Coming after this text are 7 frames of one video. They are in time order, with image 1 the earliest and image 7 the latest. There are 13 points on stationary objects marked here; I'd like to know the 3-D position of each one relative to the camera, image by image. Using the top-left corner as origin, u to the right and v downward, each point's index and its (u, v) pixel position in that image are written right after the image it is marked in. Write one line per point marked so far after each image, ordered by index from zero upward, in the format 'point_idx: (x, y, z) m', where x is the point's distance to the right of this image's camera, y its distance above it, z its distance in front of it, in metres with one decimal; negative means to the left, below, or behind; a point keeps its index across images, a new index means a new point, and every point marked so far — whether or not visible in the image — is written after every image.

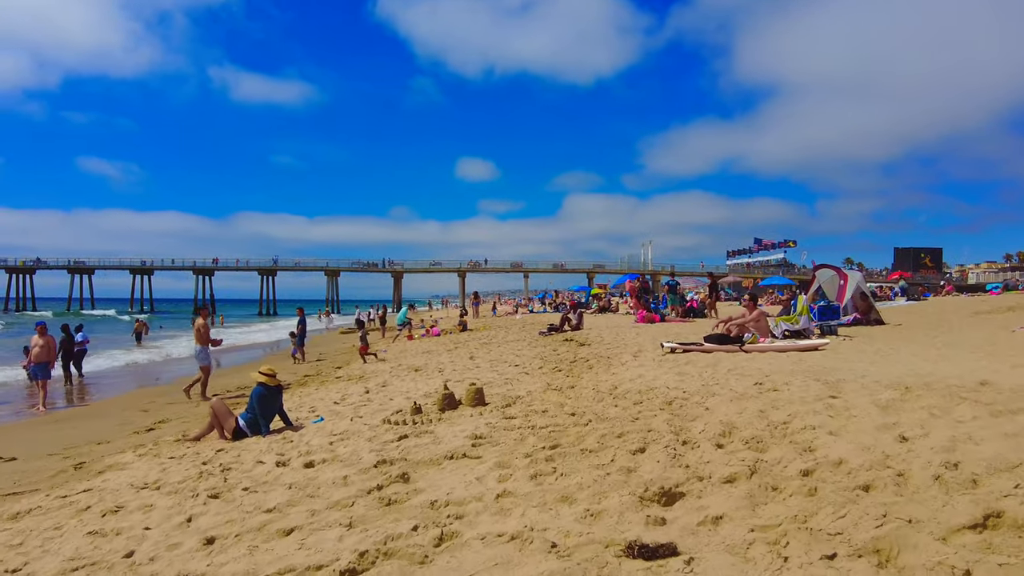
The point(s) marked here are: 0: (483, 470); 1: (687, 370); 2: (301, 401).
0: (-0.1, -0.9, +3.5) m
1: (+1.5, -0.7, +6.2) m
2: (-2.6, -1.4, +8.7) m
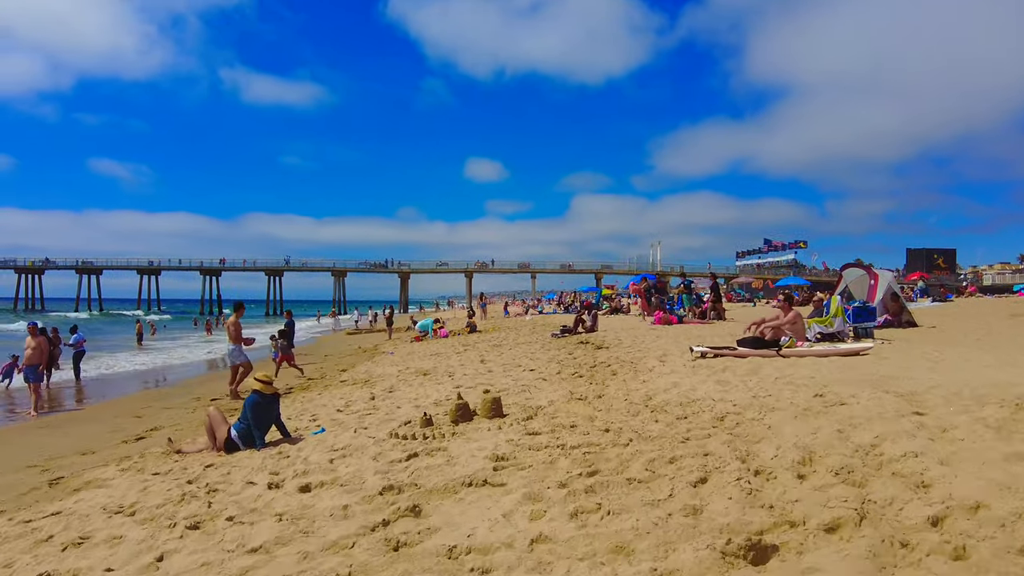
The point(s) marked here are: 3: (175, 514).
0: (0.0, -0.9, +2.9) m
1: (+1.7, -0.7, +5.6) m
2: (-2.4, -1.4, +8.1) m
3: (-1.8, -1.2, +3.8) m
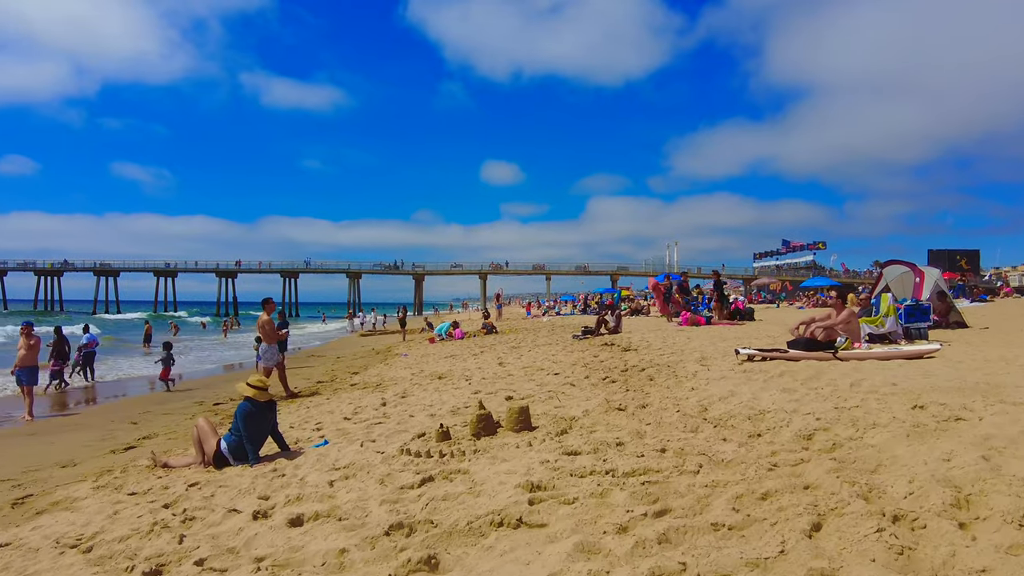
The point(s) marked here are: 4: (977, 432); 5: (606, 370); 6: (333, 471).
0: (+0.1, -0.8, +2.2) m
1: (+1.9, -0.7, +4.8) m
2: (-2.1, -1.3, +7.4) m
3: (-1.7, -1.2, +3.1) m
4: (+1.9, -0.6, +2.9) m
5: (+1.0, -0.9, +7.8) m
6: (-1.1, -1.1, +4.2) m
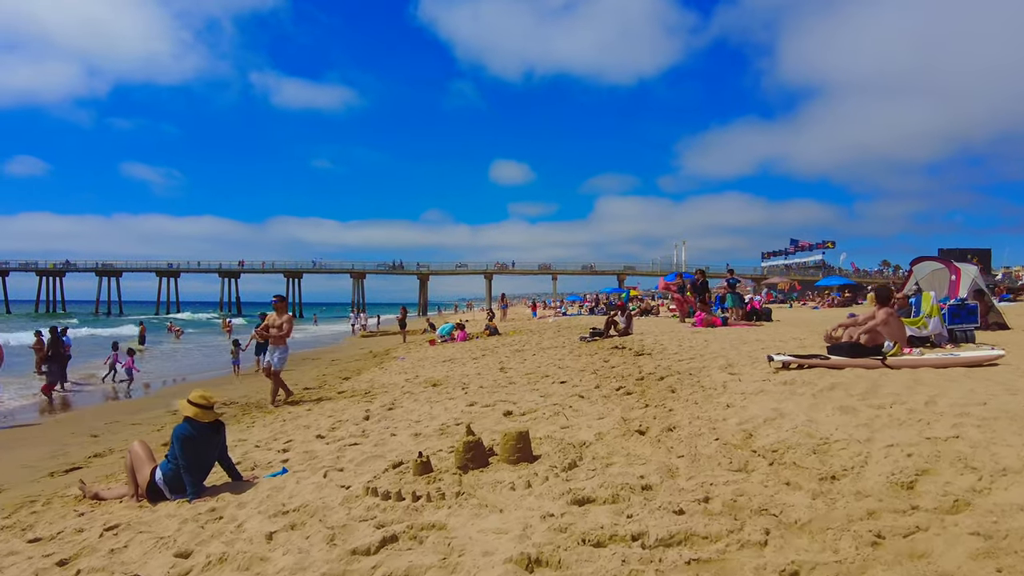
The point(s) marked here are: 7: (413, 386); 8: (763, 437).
0: (+0.1, -0.8, +1.3) m
1: (+1.9, -0.7, +3.9) m
2: (-2.1, -1.3, +6.5) m
3: (-1.7, -1.1, +2.2) m
4: (+1.9, -0.6, +2.0) m
5: (+1.1, -0.9, +6.9) m
6: (-1.1, -1.1, +3.3) m
7: (-1.3, -1.3, +9.1) m
8: (+1.2, -0.7, +3.4) m
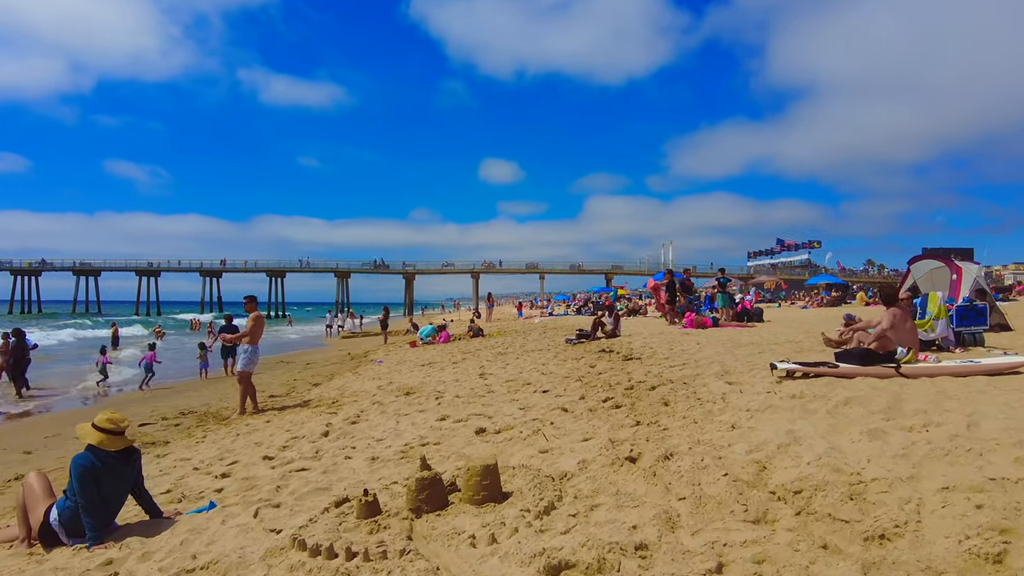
0: (0.0, -0.8, +0.7) m
1: (+1.7, -0.7, +3.3) m
2: (-2.3, -1.3, +5.9) m
3: (-1.8, -1.2, +1.6) m
4: (+1.7, -0.6, +1.4) m
5: (+0.8, -0.9, +6.3) m
6: (-1.2, -1.1, +2.7) m
7: (-1.5, -1.3, +8.5) m
8: (+1.1, -0.7, +2.8) m
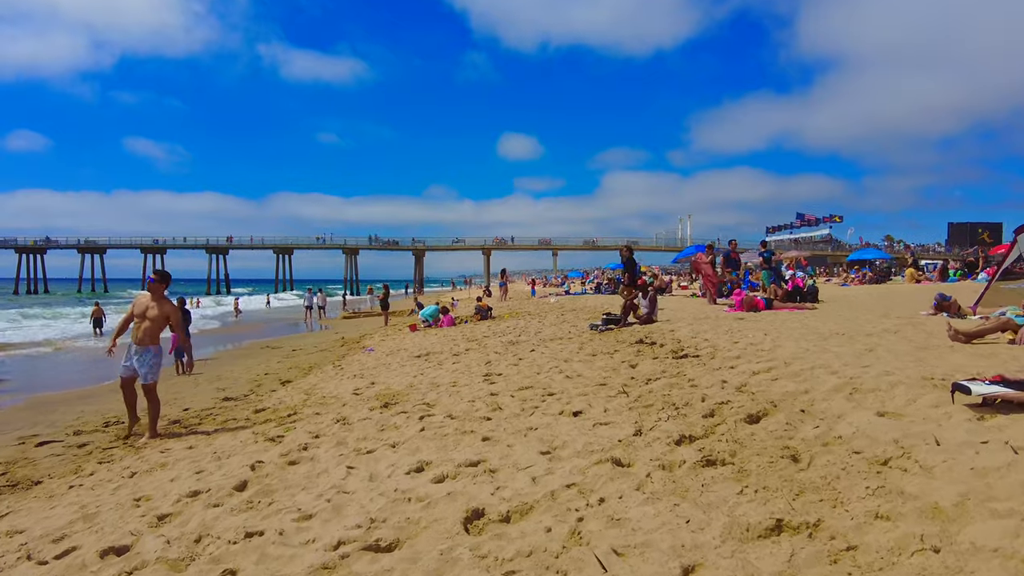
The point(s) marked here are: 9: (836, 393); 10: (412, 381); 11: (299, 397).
0: (0.0, -0.9, -1.5) m
1: (+1.8, -0.6, +1.1) m
2: (-2.3, -1.2, +3.8) m
3: (-1.8, -1.2, -0.5) m
4: (+1.8, -0.6, -0.8) m
5: (+0.9, -0.7, +4.1) m
6: (-1.2, -1.0, +0.5) m
7: (-1.4, -1.0, +6.4) m
8: (+1.1, -0.7, +0.7) m
9: (+1.9, -0.6, +4.2) m
10: (-1.1, -1.0, +7.4) m
11: (-2.3, -1.2, +7.5) m
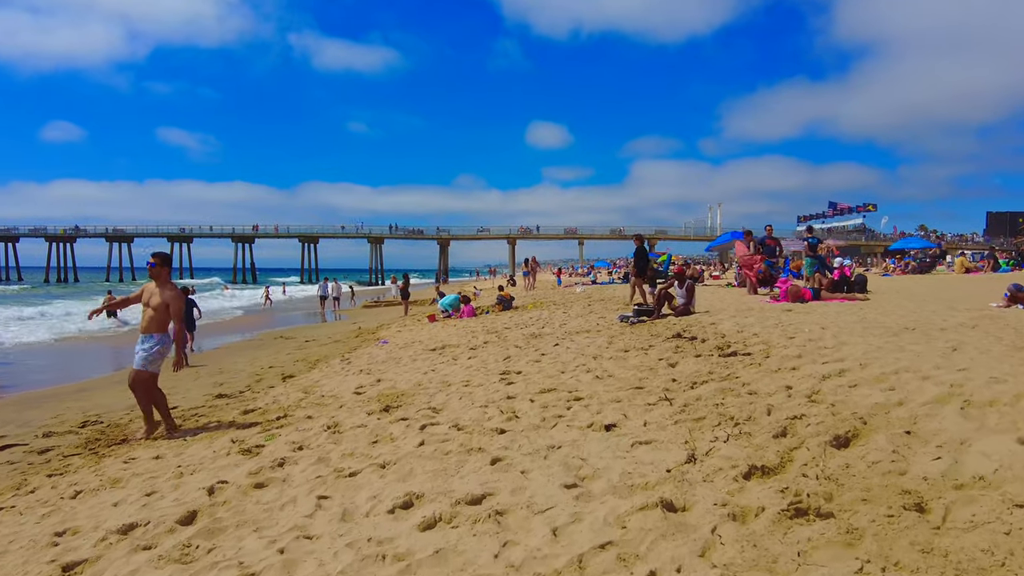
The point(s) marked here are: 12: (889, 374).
0: (-0.1, -0.9, -2.3) m
1: (+1.7, -0.6, +0.2) m
2: (-2.2, -1.1, +3.0) m
3: (-1.9, -1.1, -1.3) m
4: (+1.7, -0.6, -1.7) m
5: (+1.0, -0.7, +3.2) m
6: (-1.2, -1.0, -0.2) m
7: (-1.2, -0.9, +5.6) m
8: (+1.1, -0.7, -0.2) m
9: (+2.0, -0.5, +3.3) m
10: (-0.9, -0.8, +6.6) m
11: (-2.1, -1.0, +6.7) m
12: (+2.2, -0.5, +4.2) m
